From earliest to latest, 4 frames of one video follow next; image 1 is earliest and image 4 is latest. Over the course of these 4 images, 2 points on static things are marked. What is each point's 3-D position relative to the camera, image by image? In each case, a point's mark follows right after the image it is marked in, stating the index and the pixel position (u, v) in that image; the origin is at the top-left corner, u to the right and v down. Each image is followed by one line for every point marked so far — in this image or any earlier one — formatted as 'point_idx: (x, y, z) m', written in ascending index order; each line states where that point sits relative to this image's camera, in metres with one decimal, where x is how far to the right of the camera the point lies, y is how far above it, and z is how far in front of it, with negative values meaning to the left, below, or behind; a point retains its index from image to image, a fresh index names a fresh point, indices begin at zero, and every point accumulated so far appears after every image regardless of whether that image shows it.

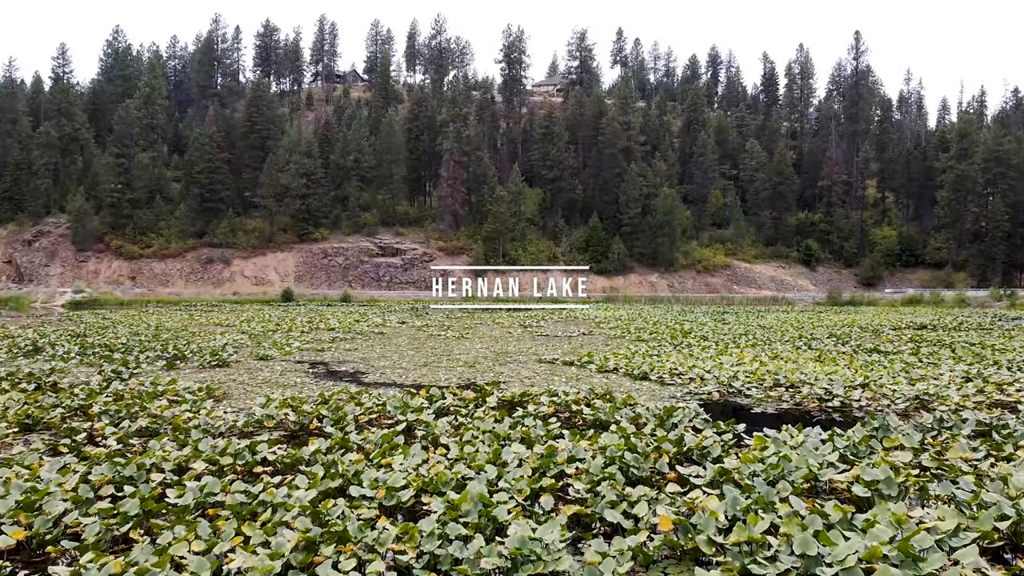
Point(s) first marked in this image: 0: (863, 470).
0: (+2.3, -1.2, +4.9) m
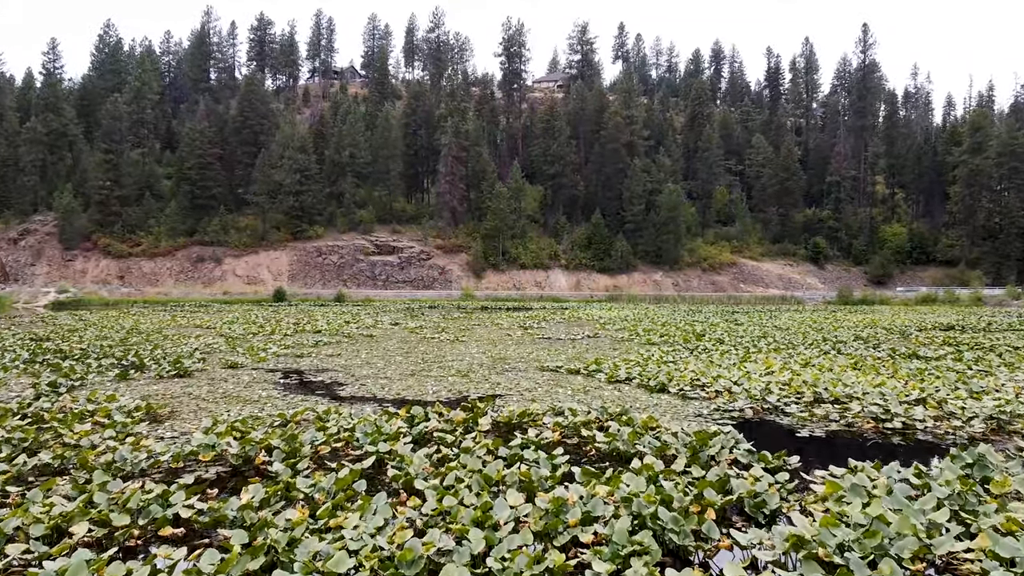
0: (+2.3, -1.2, +3.5) m
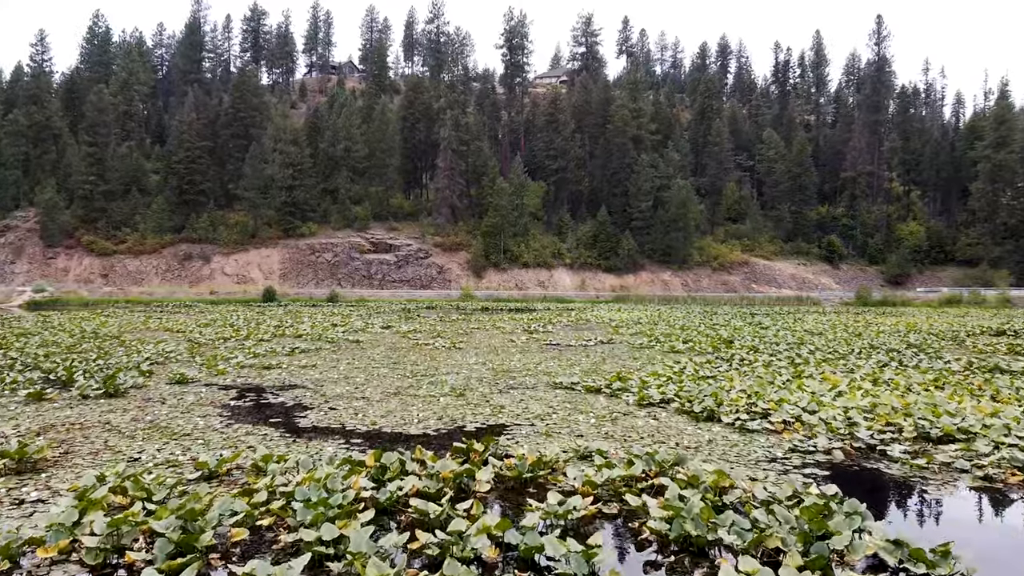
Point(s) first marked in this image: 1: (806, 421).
0: (+2.4, -1.2, +1.5) m
1: (+2.7, -1.2, +6.8) m
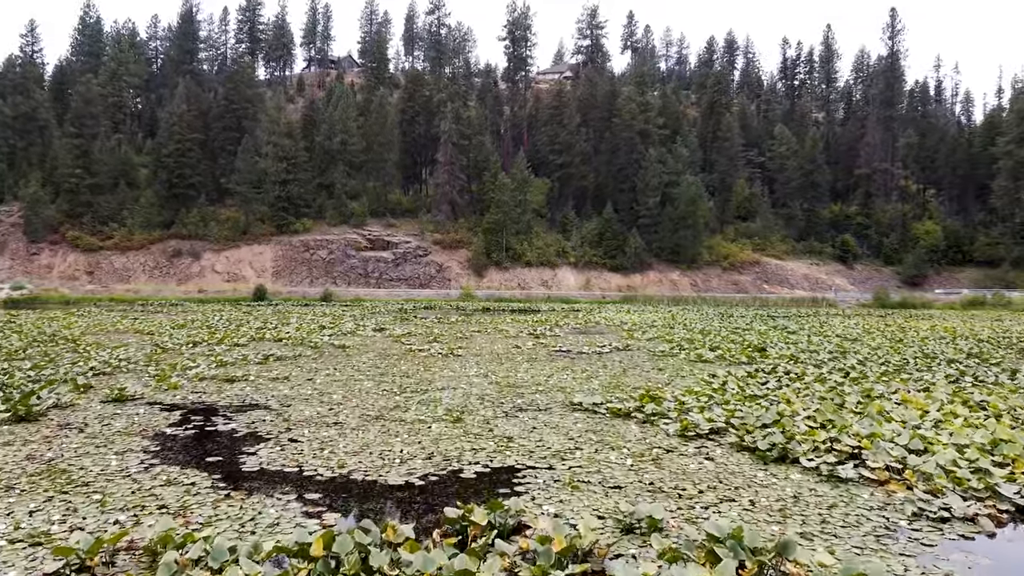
0: (+2.4, -1.2, -0.3) m
1: (+2.8, -1.2, +5.1) m
